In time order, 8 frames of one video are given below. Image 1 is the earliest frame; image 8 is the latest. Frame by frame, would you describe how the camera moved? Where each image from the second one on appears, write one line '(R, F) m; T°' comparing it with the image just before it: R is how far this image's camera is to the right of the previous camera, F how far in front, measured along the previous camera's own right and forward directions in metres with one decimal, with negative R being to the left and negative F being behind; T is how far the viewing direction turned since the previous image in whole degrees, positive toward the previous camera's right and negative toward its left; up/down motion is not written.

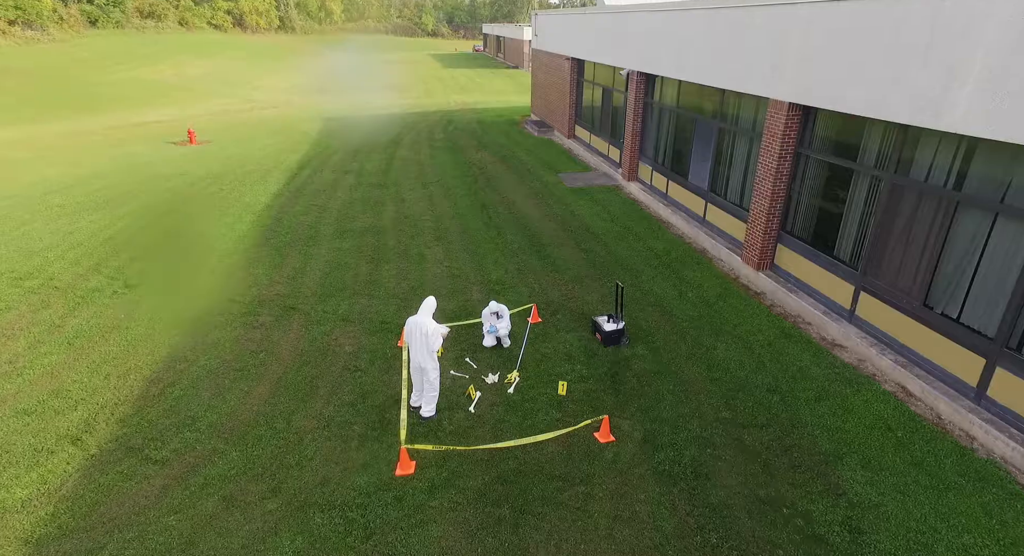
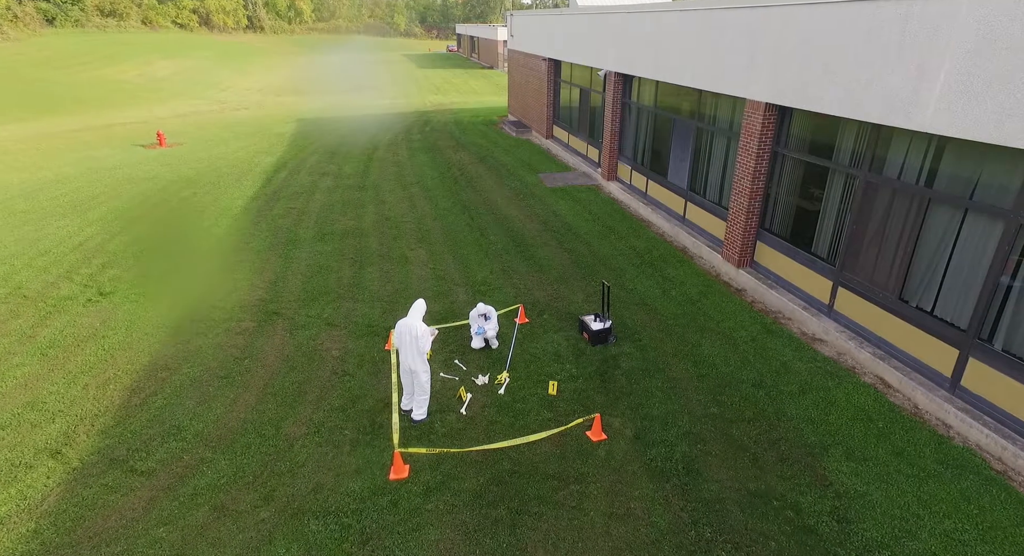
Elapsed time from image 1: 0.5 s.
(-0.1, 0.0) m; +2°
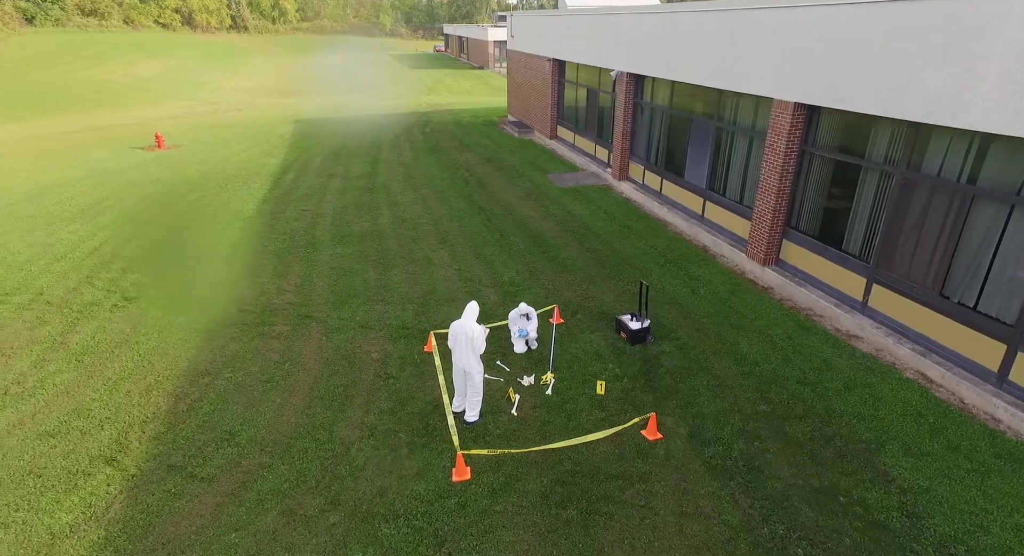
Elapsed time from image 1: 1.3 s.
(-0.7, 0.0) m; +1°
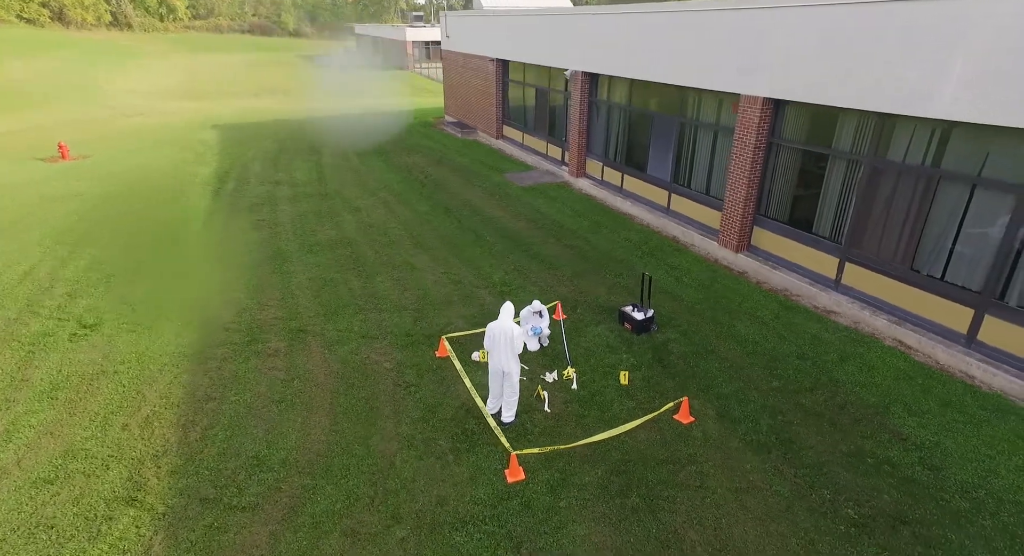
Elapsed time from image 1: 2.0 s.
(-1.1, +0.1) m; +7°
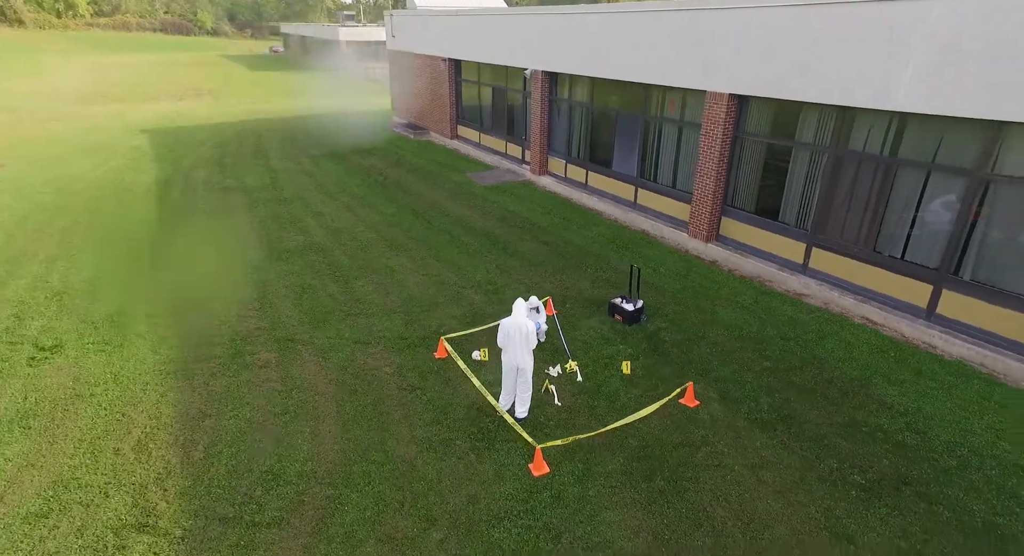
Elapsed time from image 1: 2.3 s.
(-0.7, 0.0) m; +6°
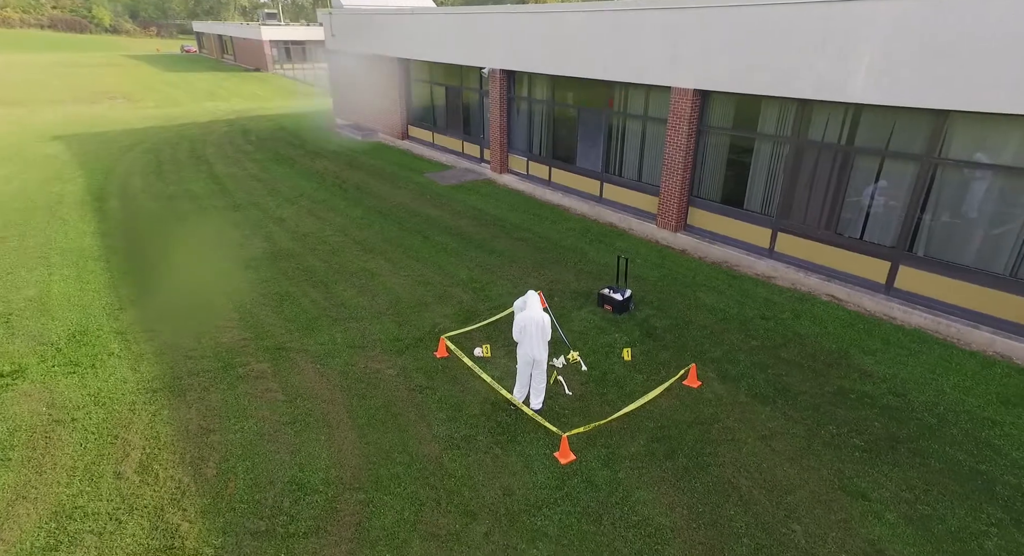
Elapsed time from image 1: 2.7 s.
(-0.8, 0.0) m; +6°
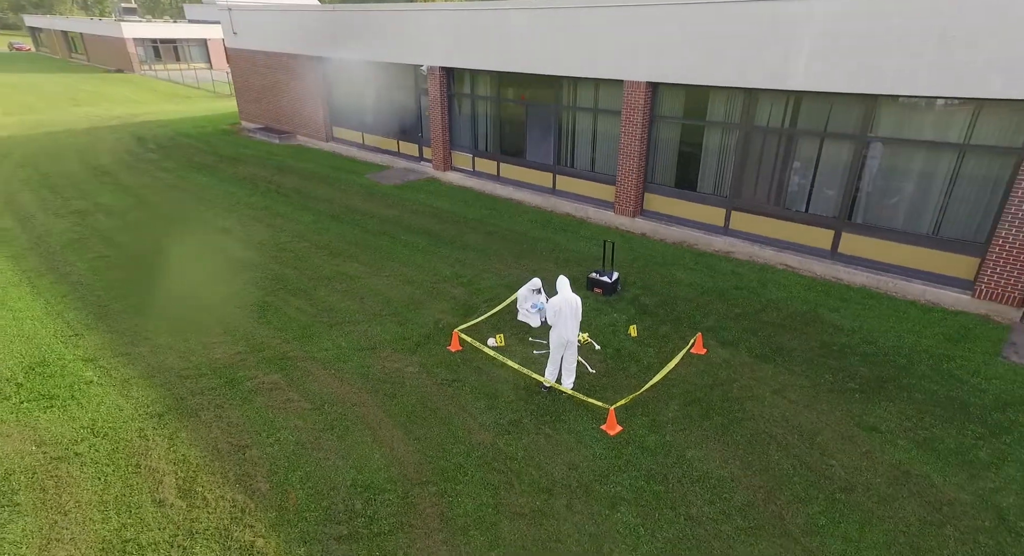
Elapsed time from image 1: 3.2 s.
(-1.4, -0.1) m; +9°
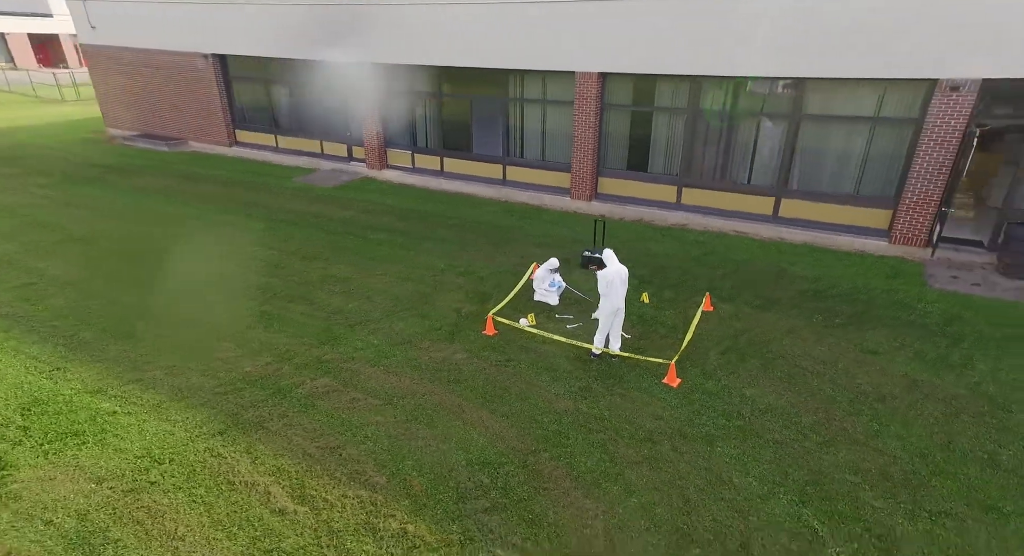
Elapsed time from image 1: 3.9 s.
(-2.1, -0.2) m; +12°
